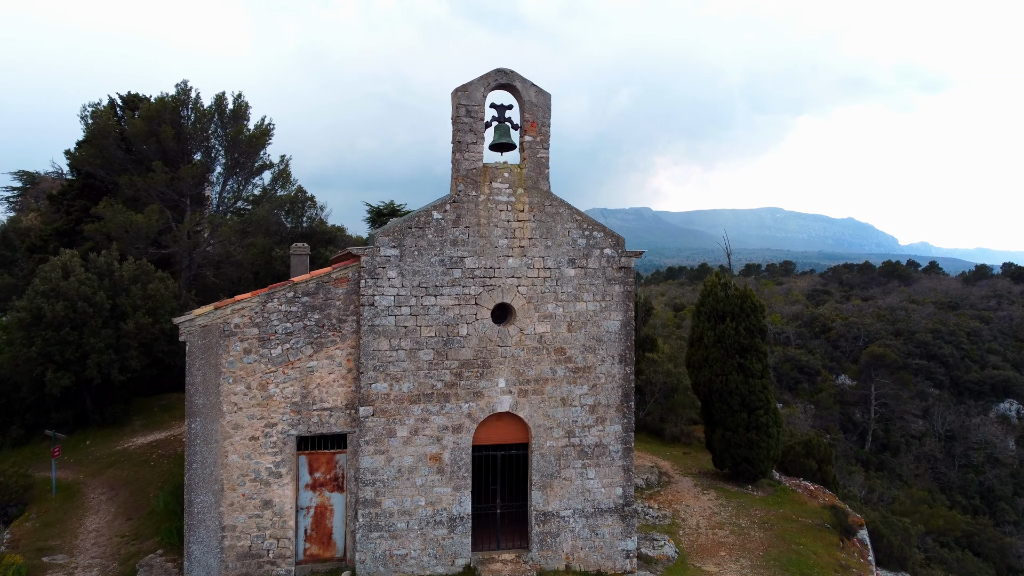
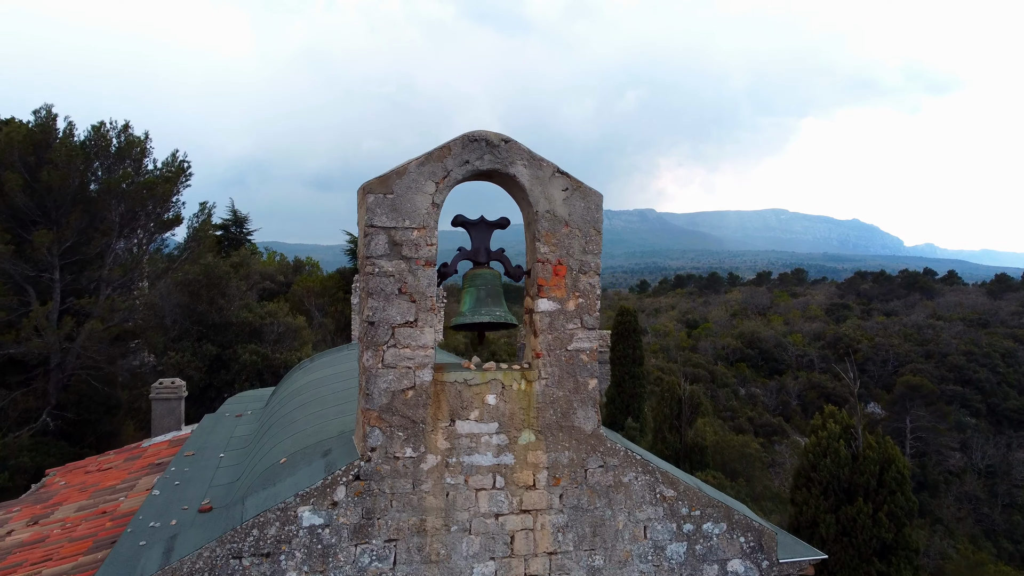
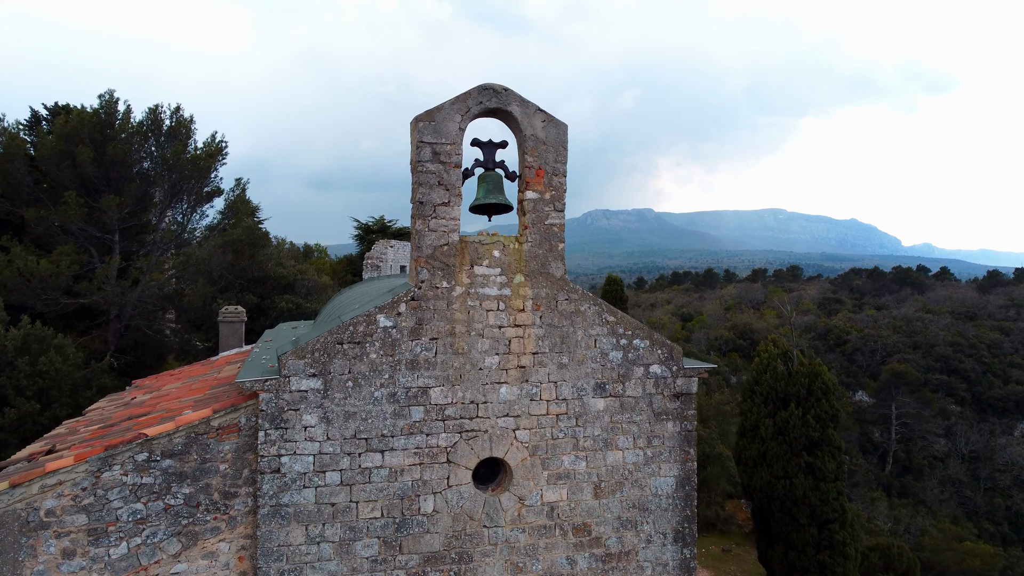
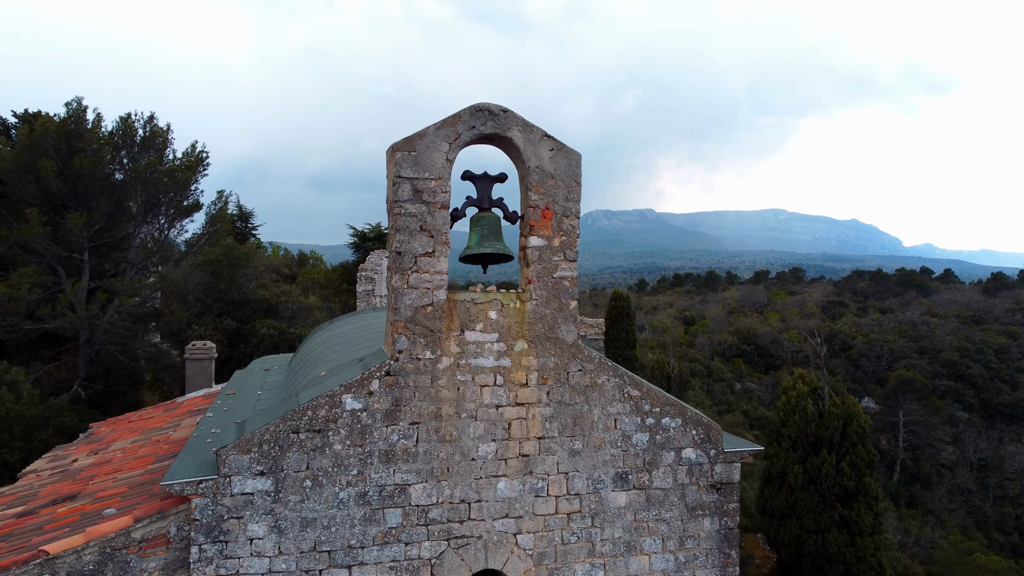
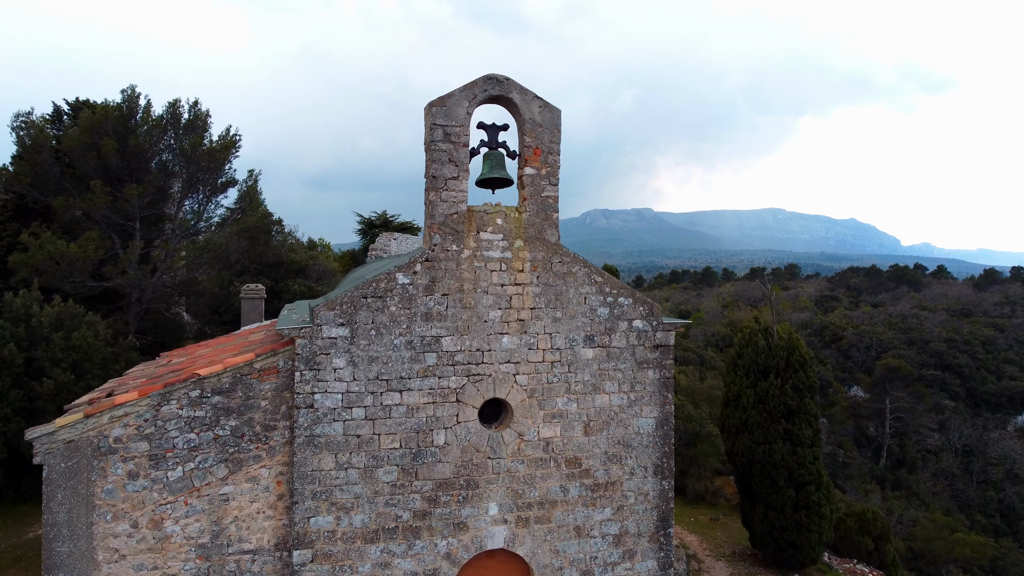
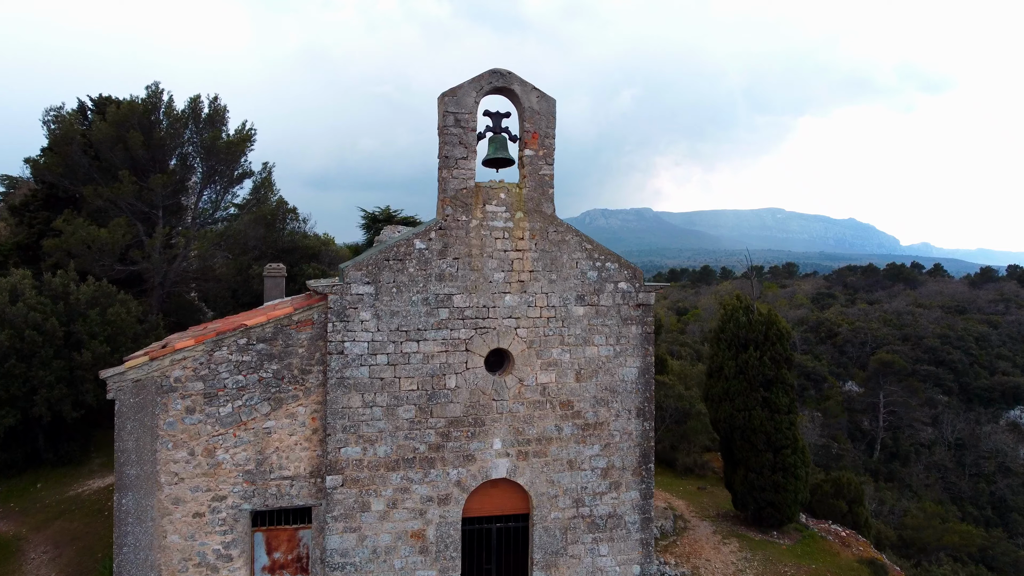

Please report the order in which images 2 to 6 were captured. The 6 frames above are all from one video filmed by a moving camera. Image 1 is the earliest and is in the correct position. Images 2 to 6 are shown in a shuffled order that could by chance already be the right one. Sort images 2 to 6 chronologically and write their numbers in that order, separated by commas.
6, 5, 3, 4, 2
